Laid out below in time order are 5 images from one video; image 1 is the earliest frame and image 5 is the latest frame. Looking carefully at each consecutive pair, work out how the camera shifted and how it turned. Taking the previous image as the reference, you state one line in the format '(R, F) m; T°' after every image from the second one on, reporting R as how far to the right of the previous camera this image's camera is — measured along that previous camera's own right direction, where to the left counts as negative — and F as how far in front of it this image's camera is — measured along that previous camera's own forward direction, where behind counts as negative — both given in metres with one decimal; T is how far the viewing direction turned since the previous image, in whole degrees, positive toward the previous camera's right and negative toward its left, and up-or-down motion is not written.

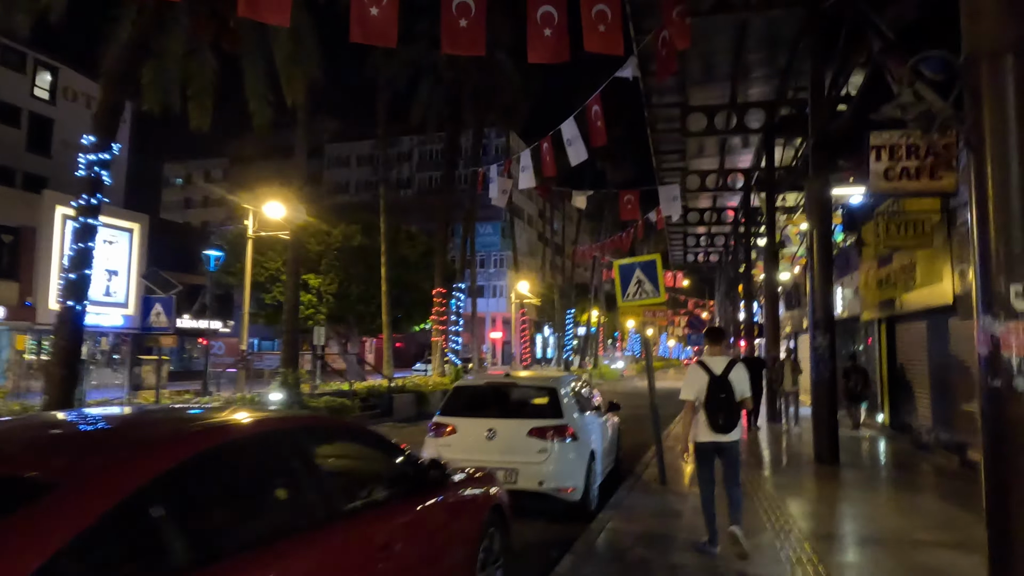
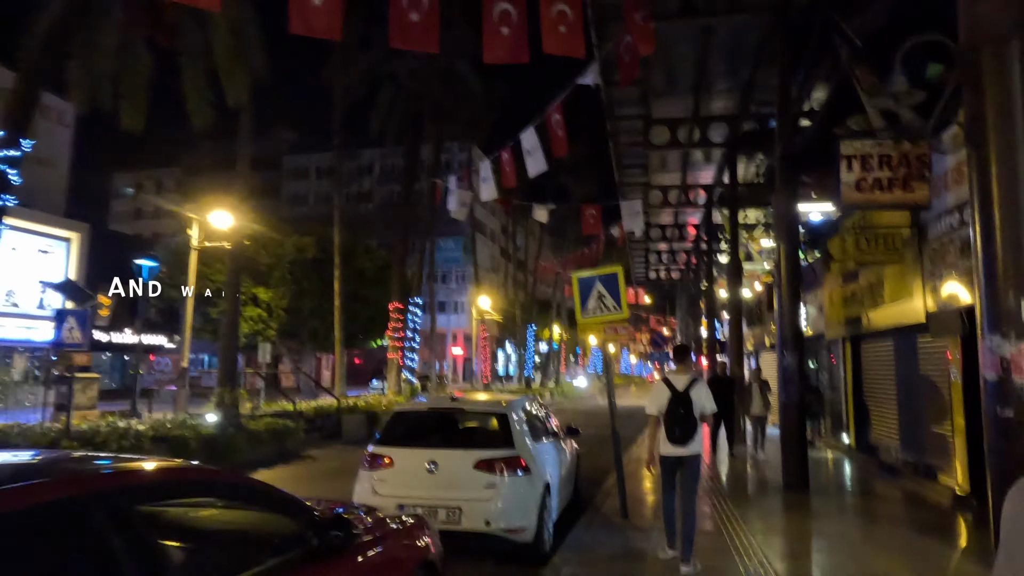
(+0.2, +0.7) m; +3°
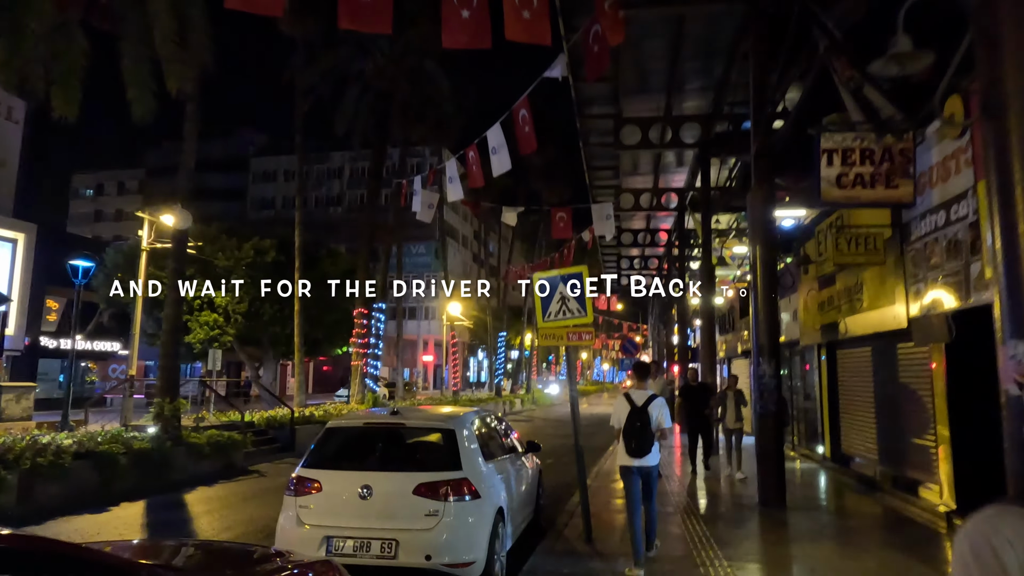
(+0.2, +0.7) m; +2°
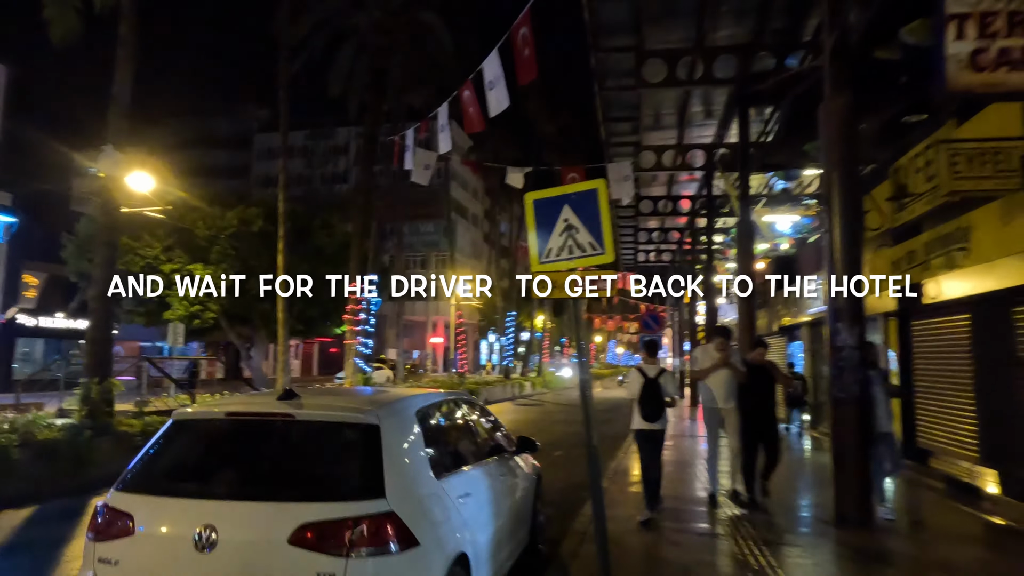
(+0.2, +2.4) m; -1°
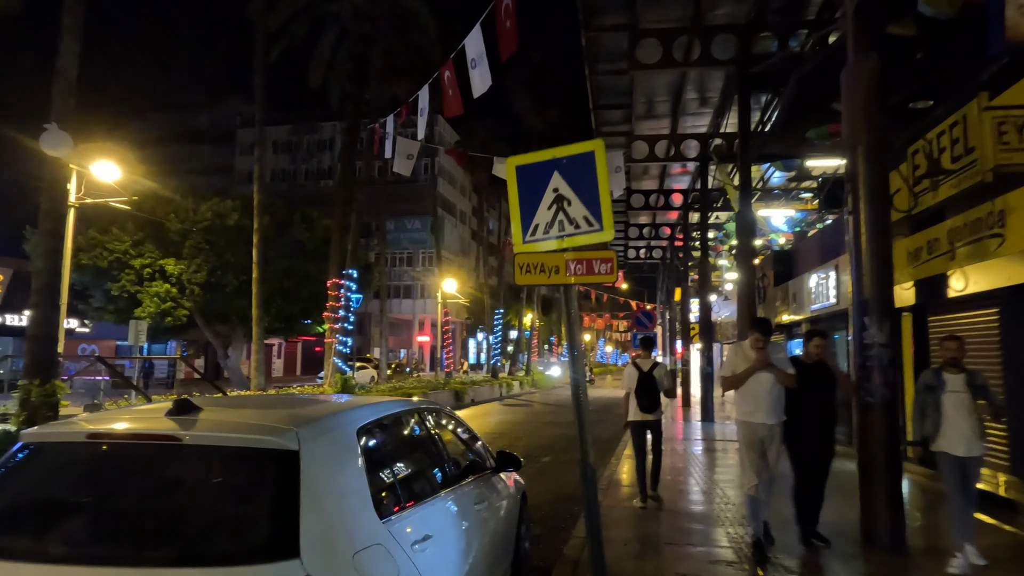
(+0.1, +0.9) m; +1°
